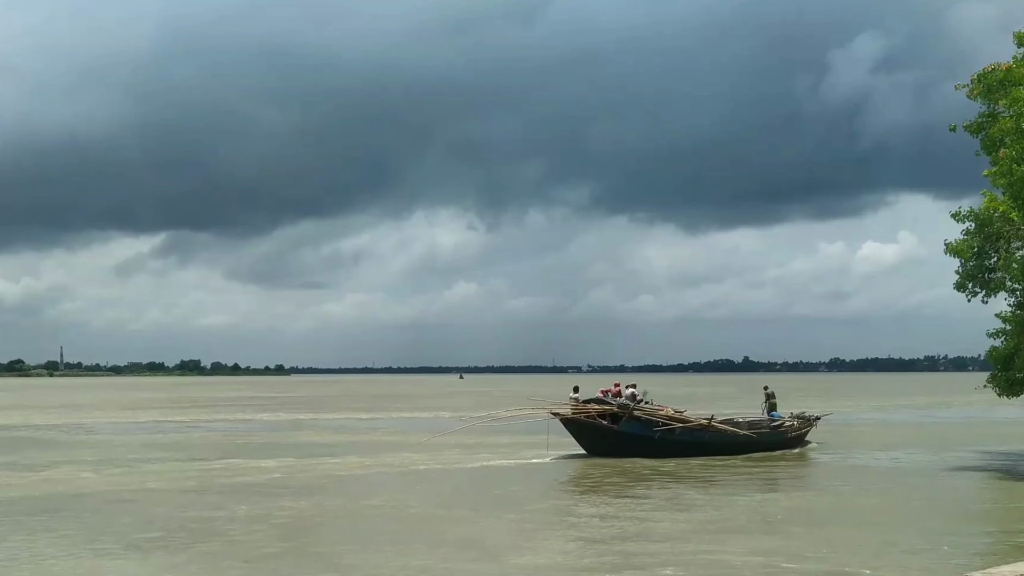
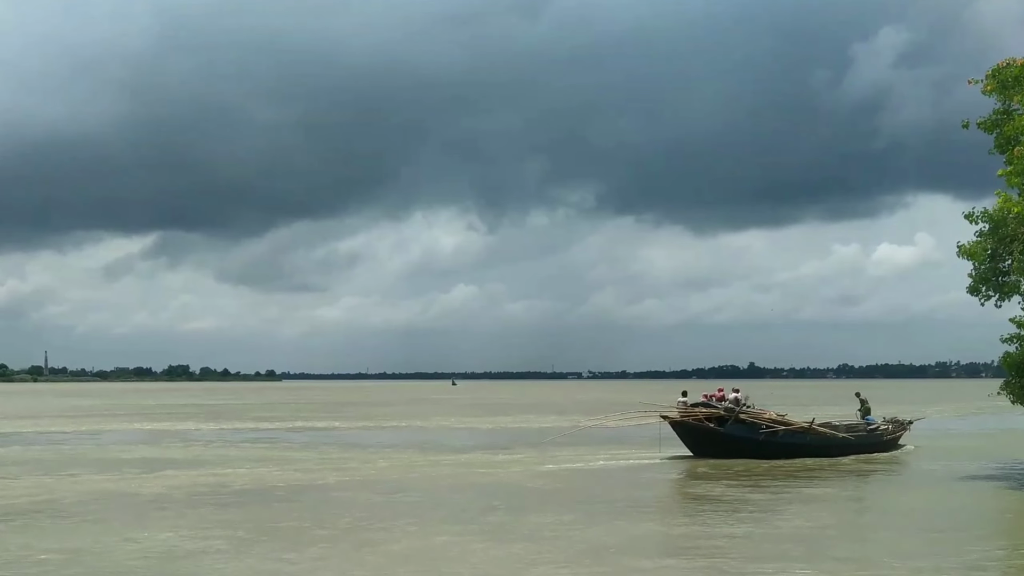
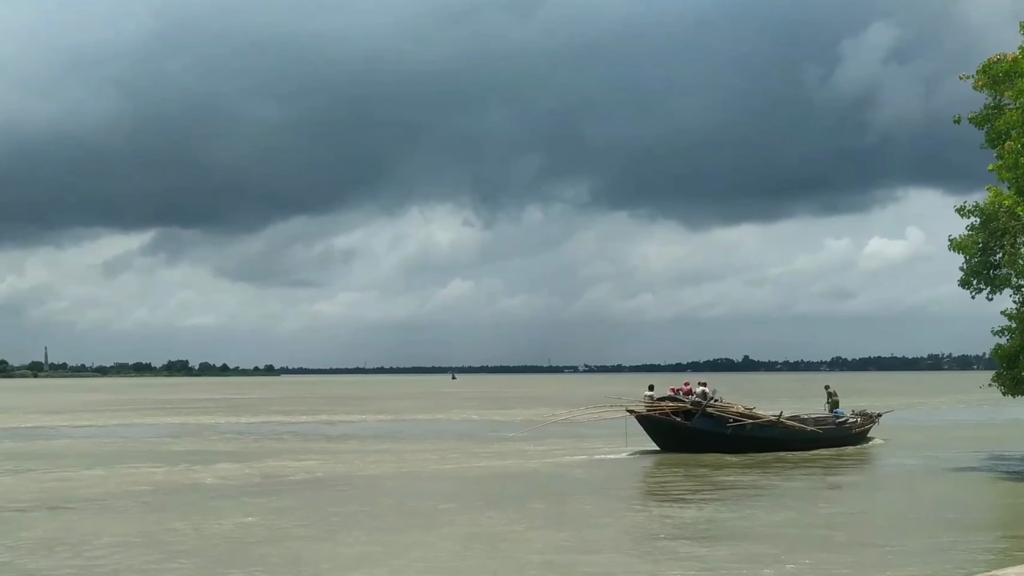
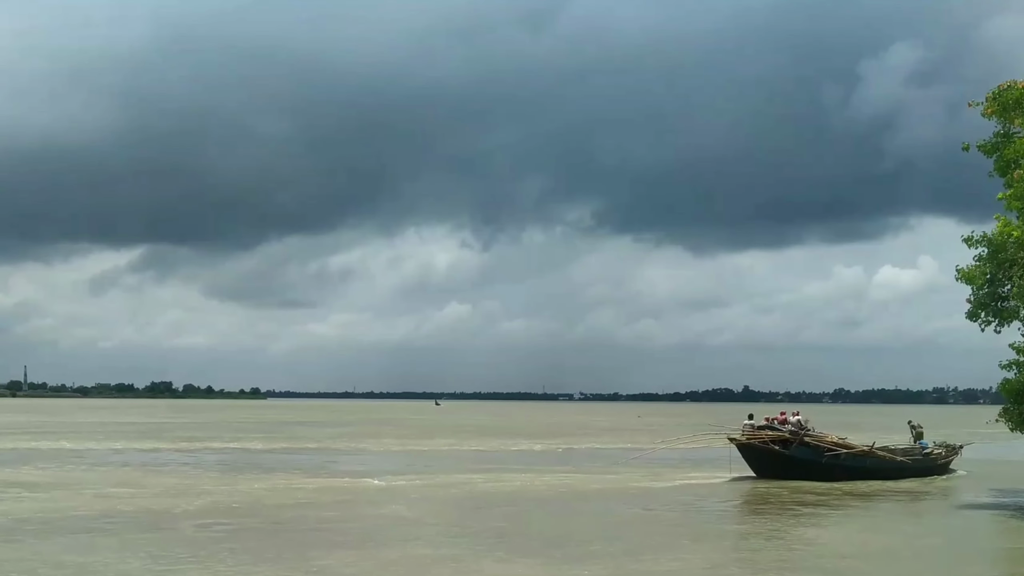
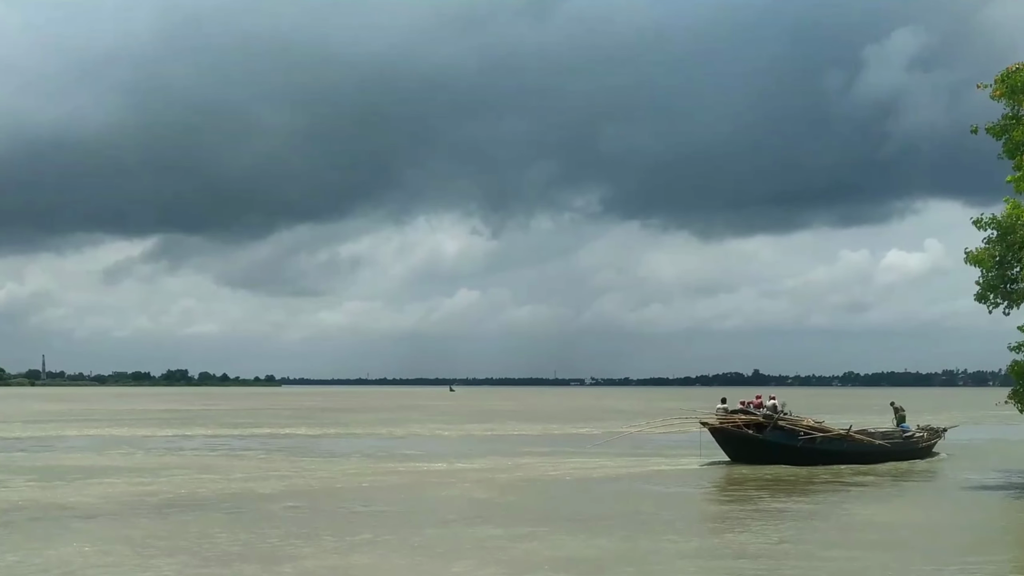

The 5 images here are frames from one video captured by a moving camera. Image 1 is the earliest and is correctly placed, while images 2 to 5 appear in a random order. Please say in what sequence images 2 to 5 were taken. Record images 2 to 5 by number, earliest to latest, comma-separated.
3, 2, 5, 4
